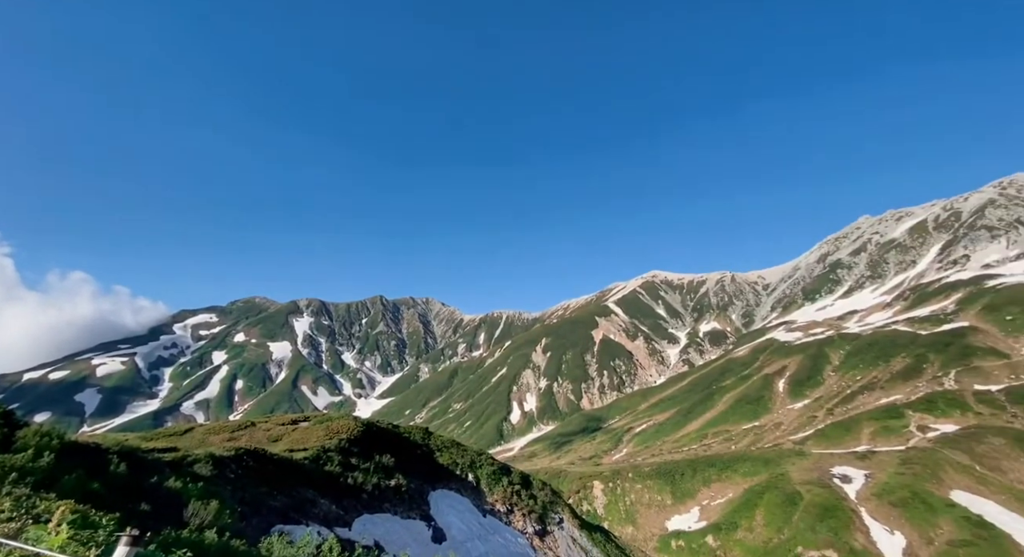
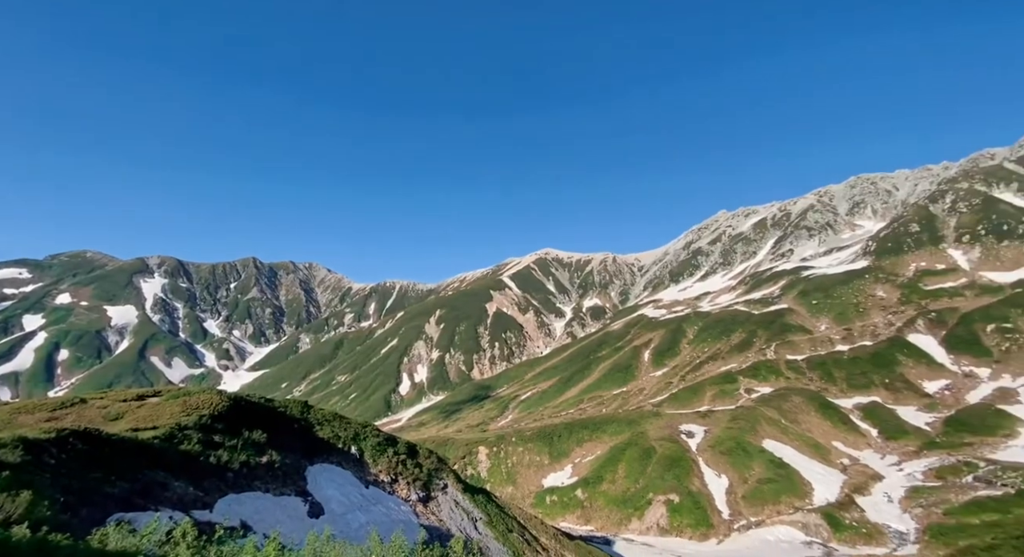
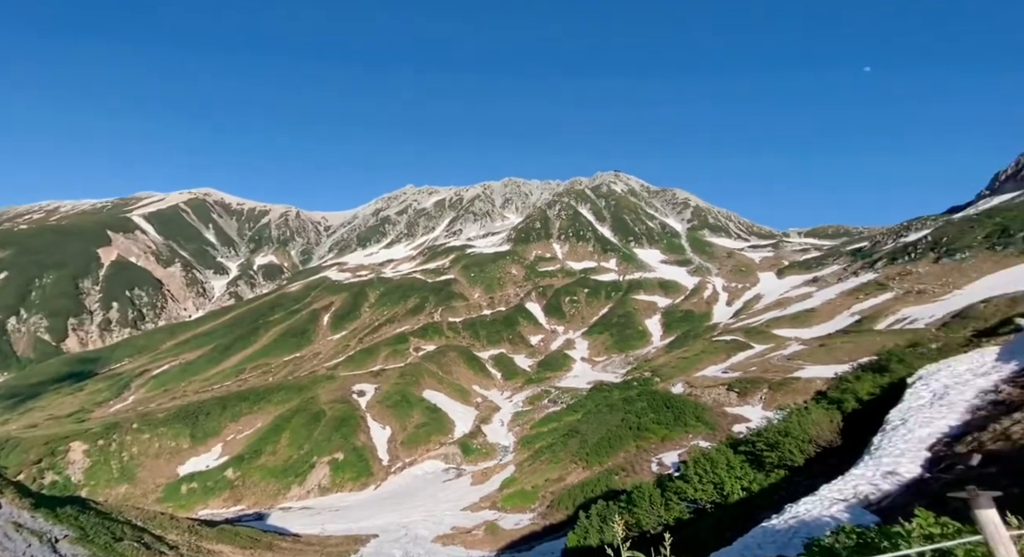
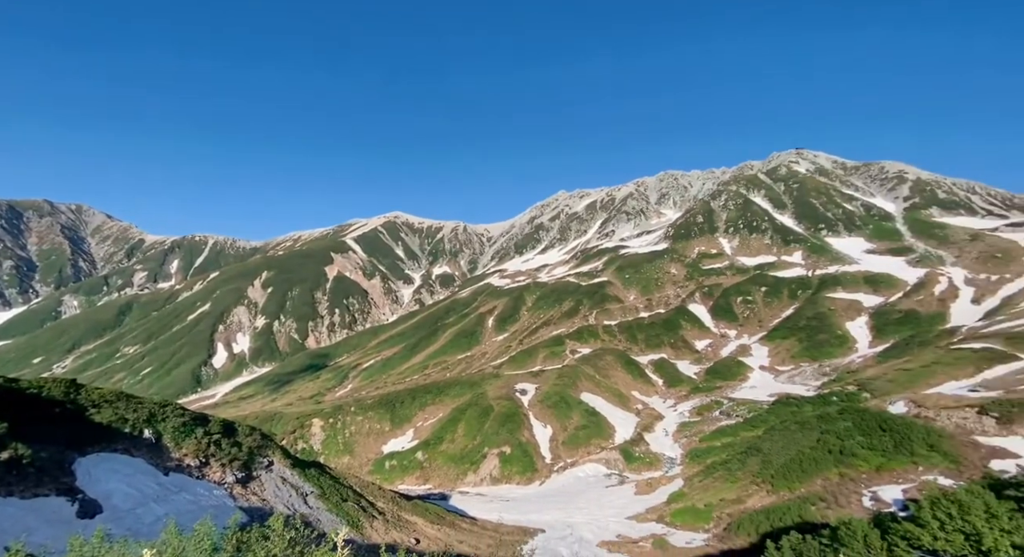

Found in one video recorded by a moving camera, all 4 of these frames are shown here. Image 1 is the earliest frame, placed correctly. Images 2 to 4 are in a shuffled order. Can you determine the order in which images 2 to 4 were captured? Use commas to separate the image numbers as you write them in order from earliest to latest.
2, 4, 3
